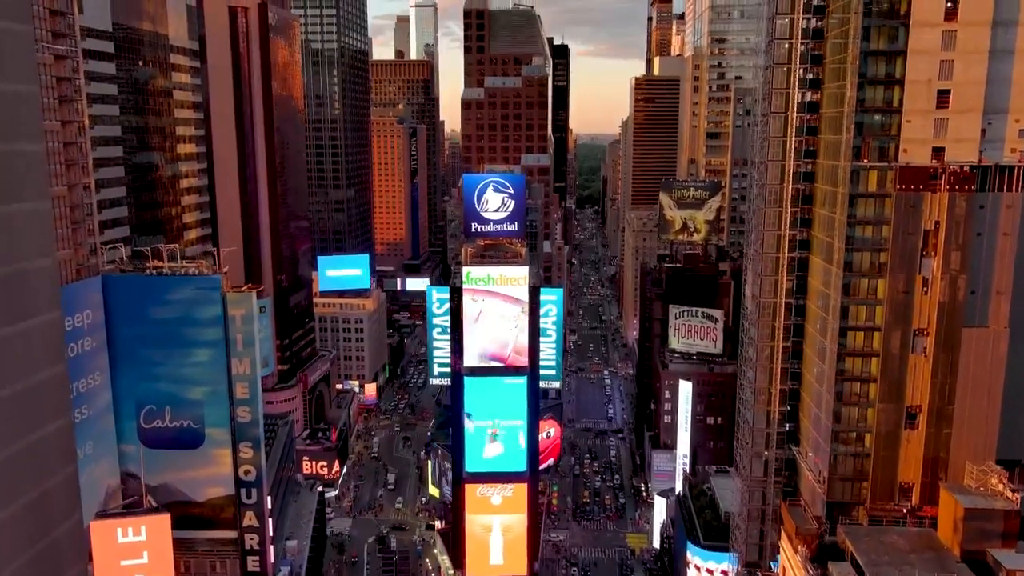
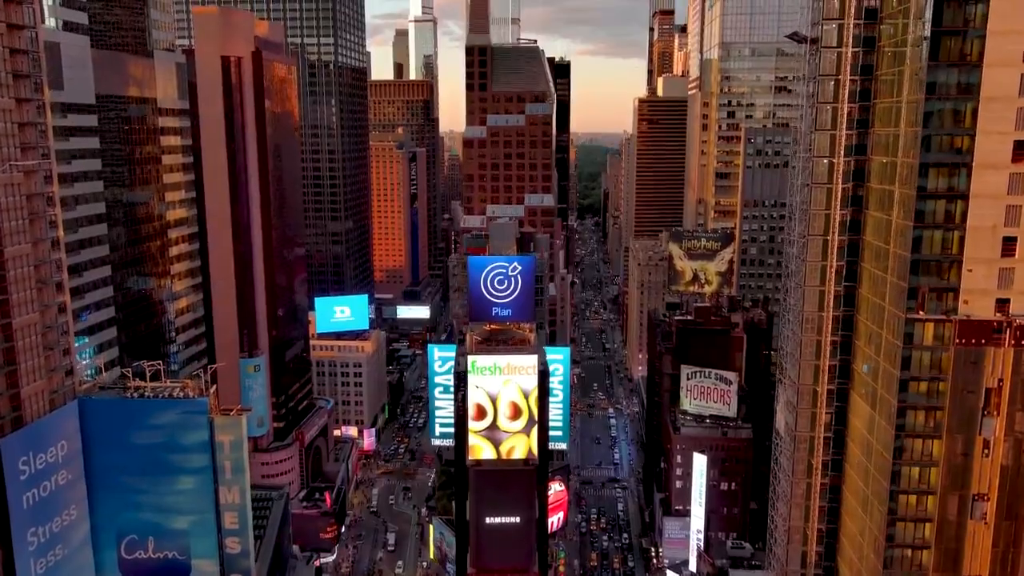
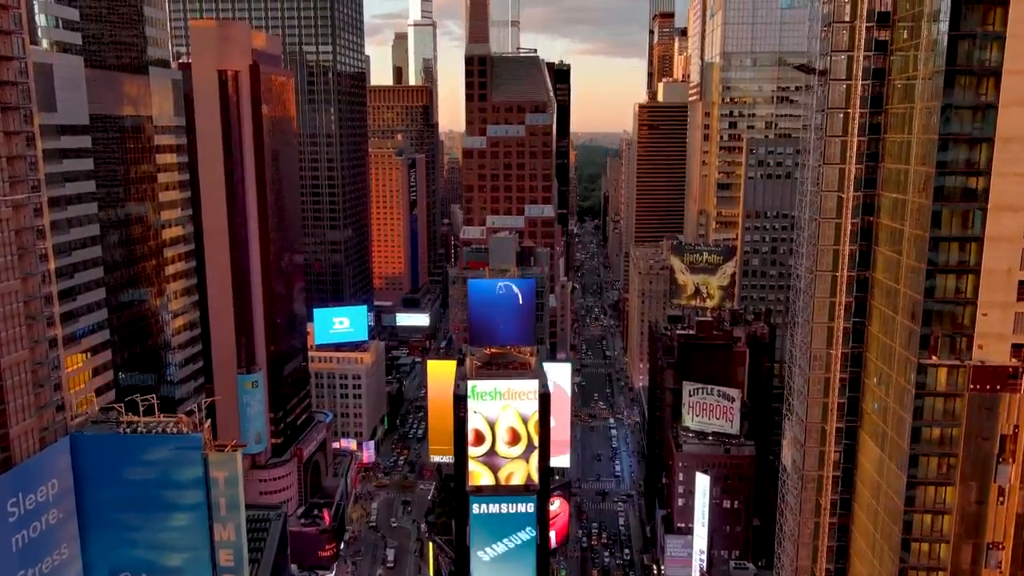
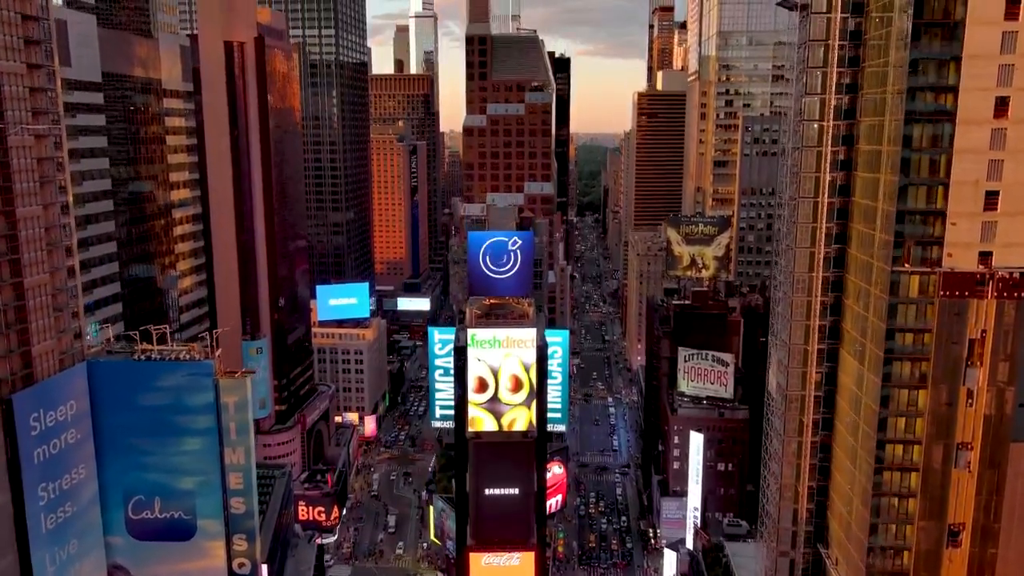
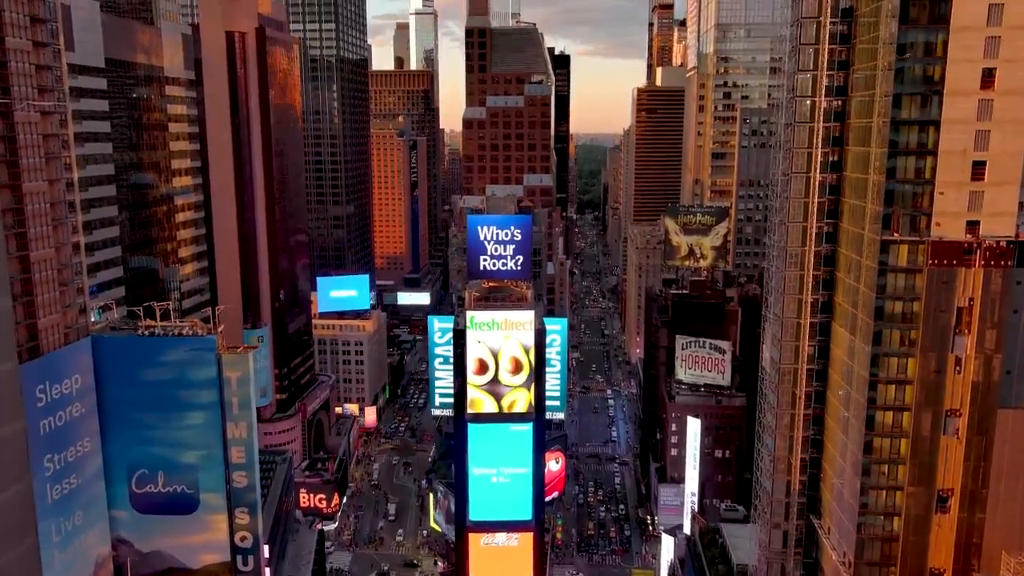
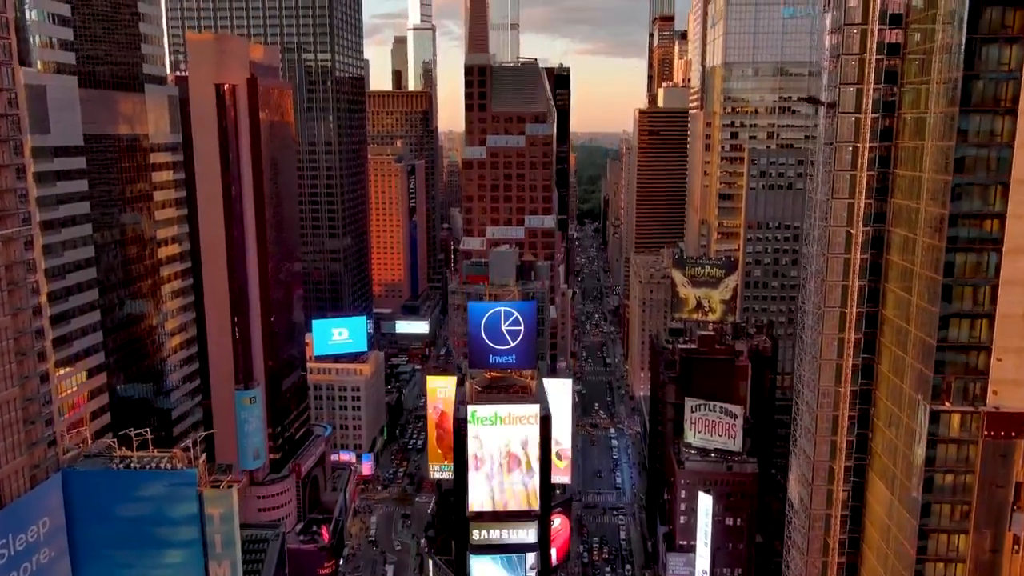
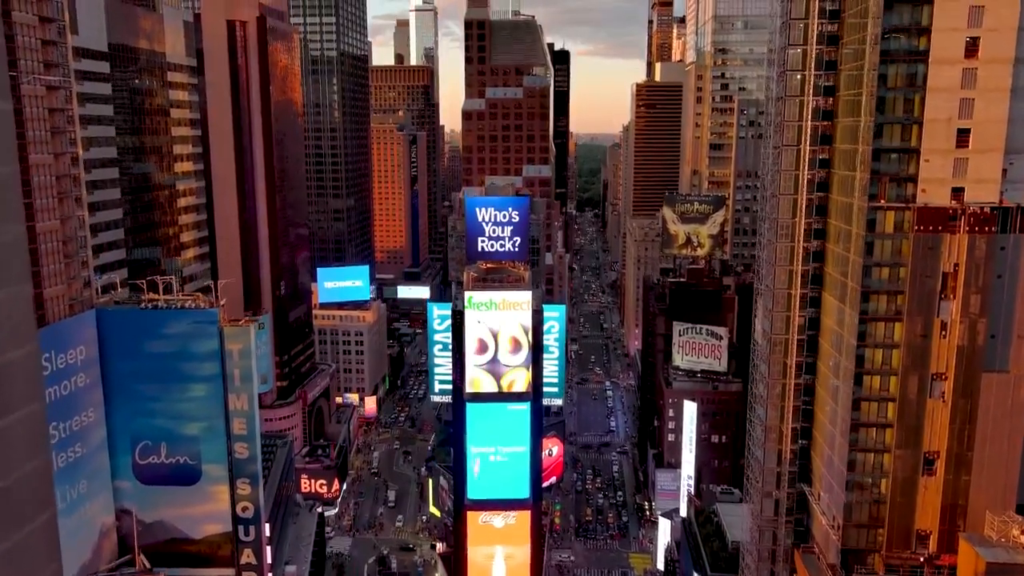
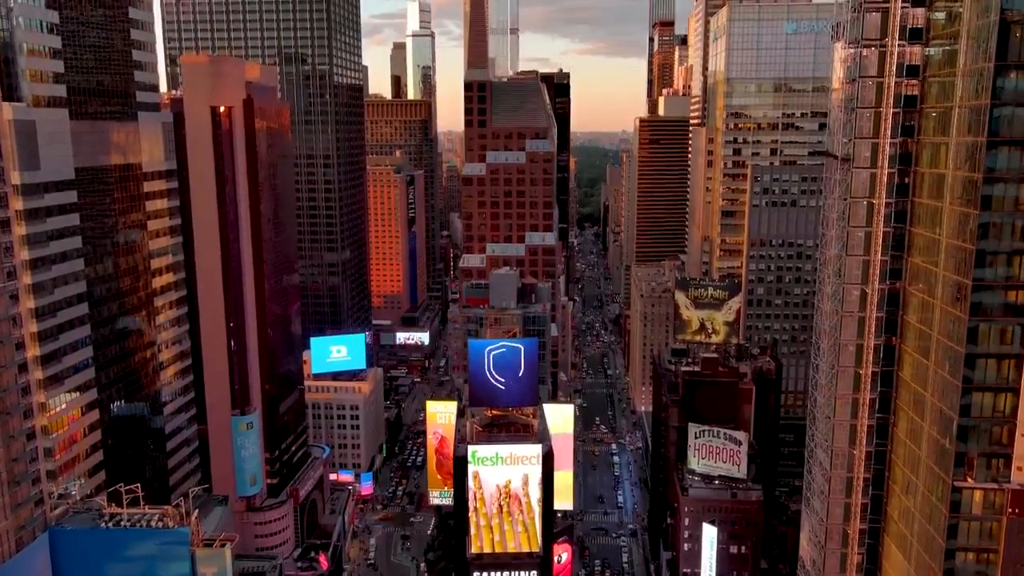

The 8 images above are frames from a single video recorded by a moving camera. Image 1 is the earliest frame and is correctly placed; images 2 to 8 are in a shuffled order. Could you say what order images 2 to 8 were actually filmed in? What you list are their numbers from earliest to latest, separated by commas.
7, 5, 4, 2, 3, 6, 8
